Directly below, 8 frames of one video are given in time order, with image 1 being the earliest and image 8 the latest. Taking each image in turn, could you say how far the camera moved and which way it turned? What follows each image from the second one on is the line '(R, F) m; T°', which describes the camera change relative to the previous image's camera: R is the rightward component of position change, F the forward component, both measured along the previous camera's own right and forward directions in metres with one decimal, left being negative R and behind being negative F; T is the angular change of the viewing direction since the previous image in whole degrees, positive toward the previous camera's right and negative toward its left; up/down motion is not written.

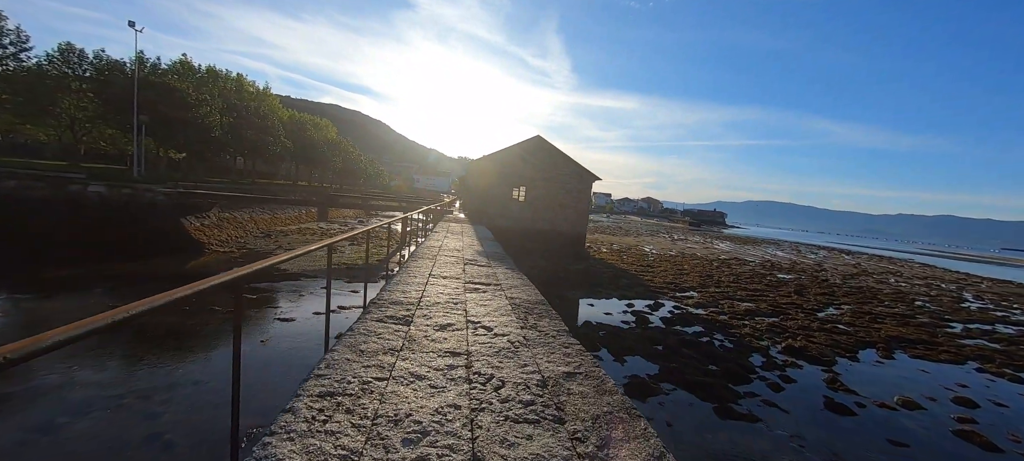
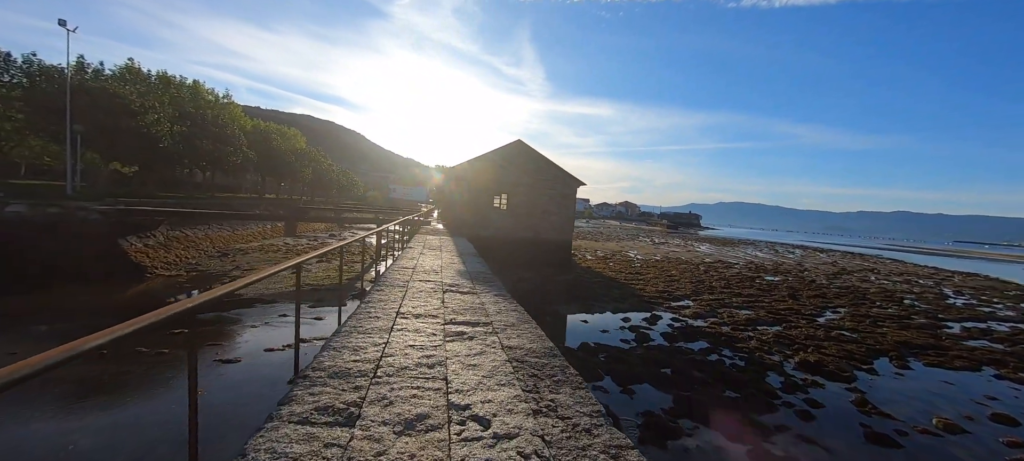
(-0.1, +0.9) m; +3°
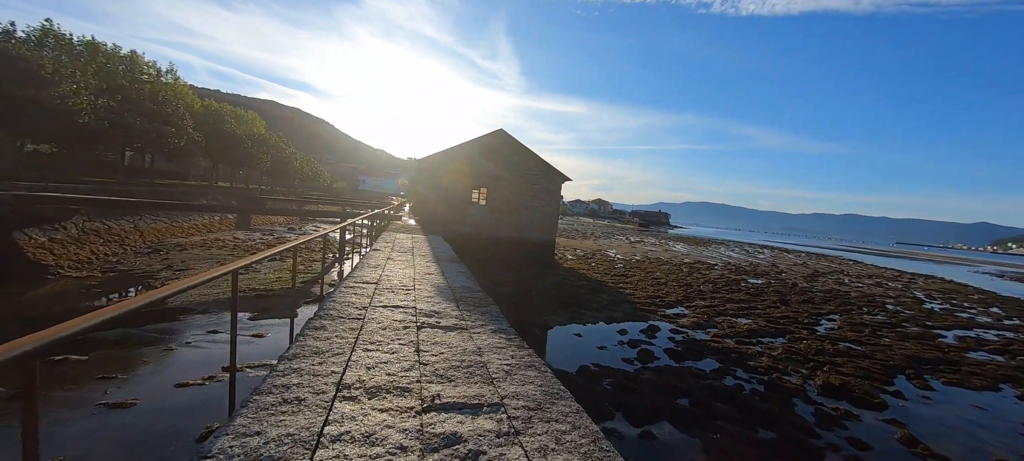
(-0.3, +1.3) m; +4°
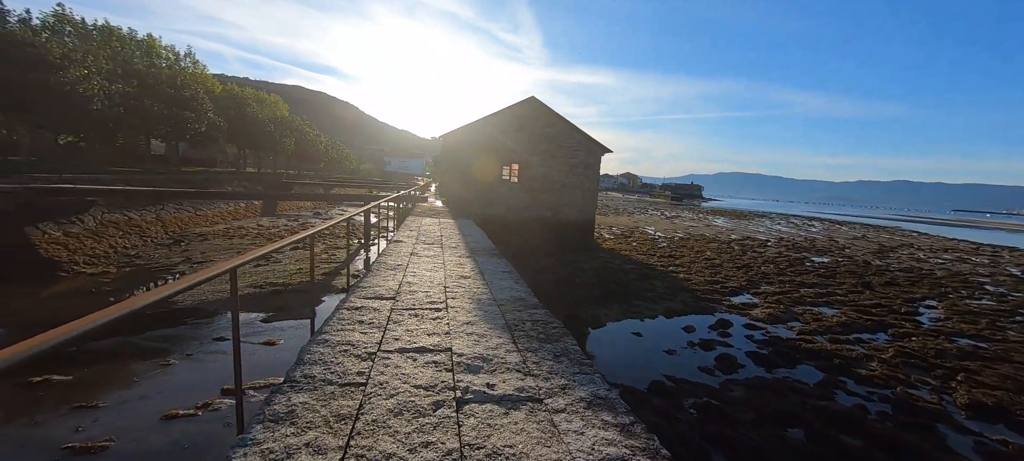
(-0.3, +1.2) m; -4°
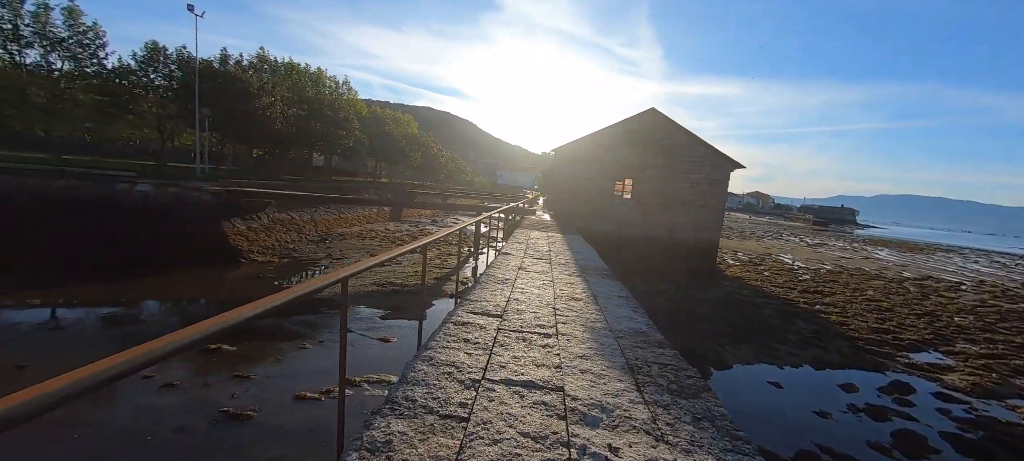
(-0.1, +0.3) m; -15°
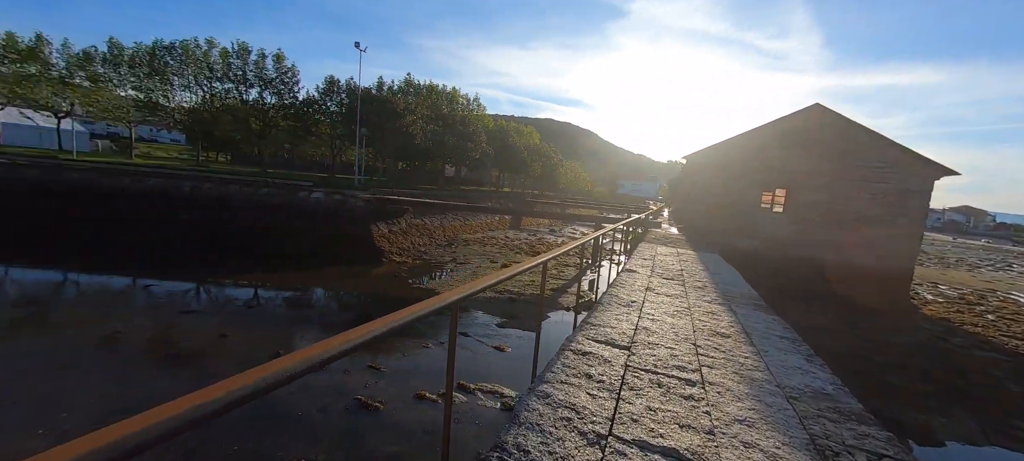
(-0.1, +0.3) m; -17°
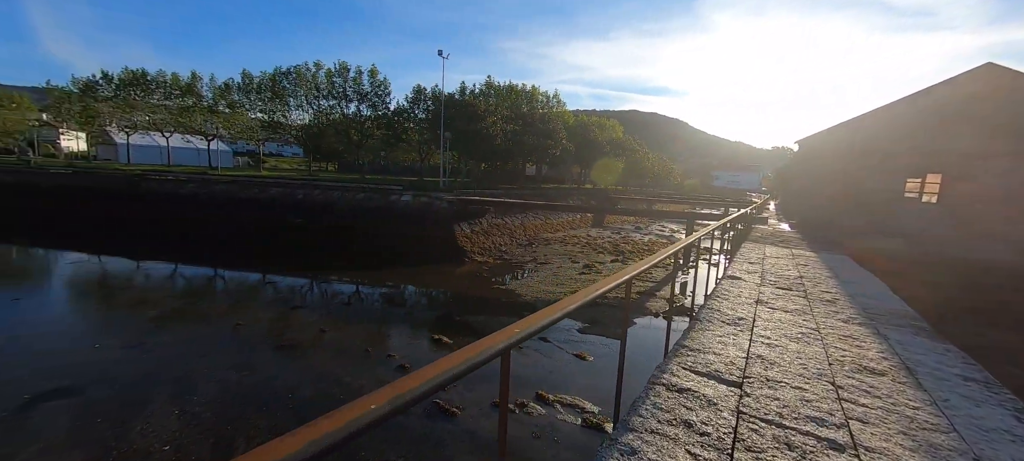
(0.0, +0.3) m; -12°
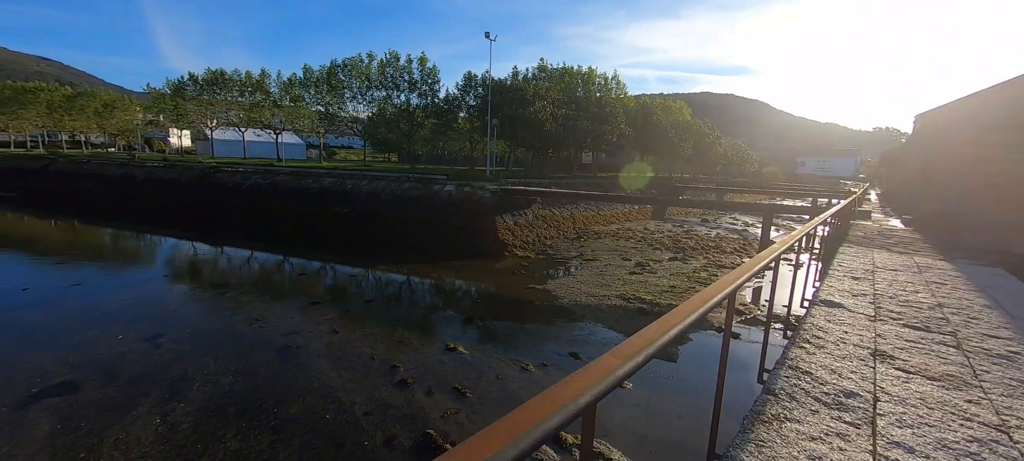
(+0.5, +1.0) m; -9°
